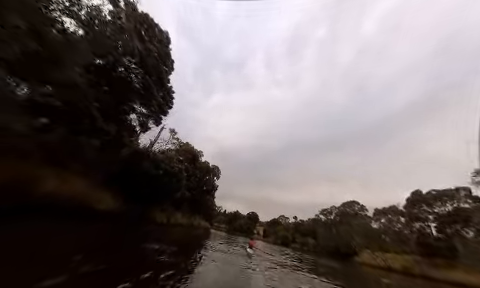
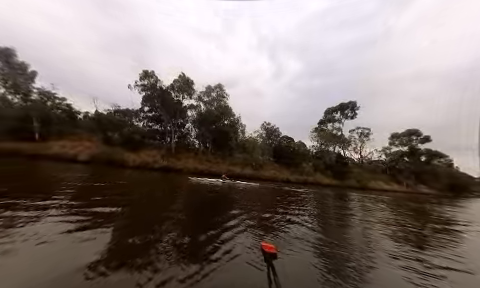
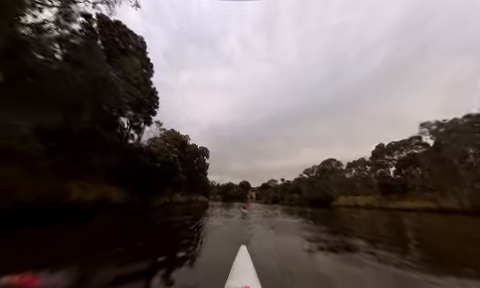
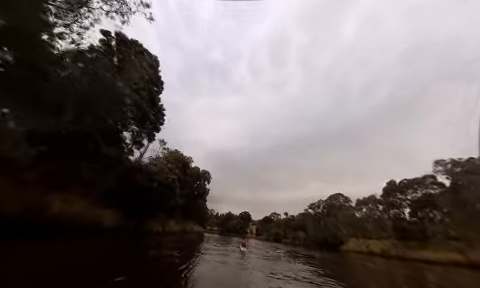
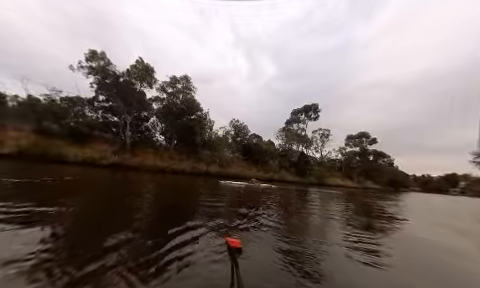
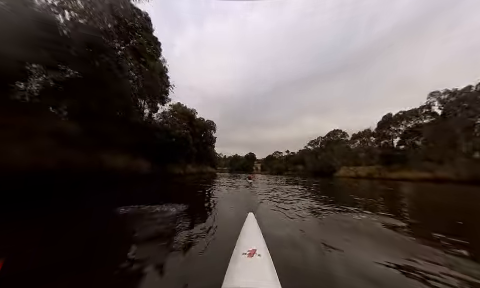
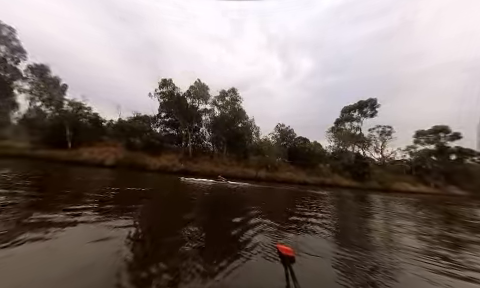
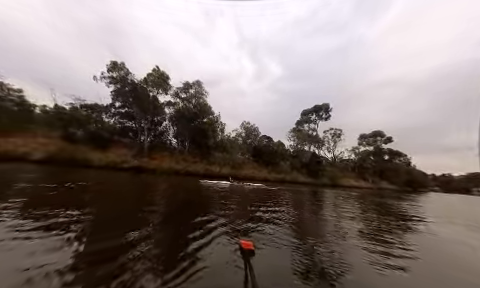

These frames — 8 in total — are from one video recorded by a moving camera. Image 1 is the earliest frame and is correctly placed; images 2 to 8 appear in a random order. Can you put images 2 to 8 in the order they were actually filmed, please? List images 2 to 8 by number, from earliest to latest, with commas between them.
4, 3, 6, 5, 8, 2, 7
